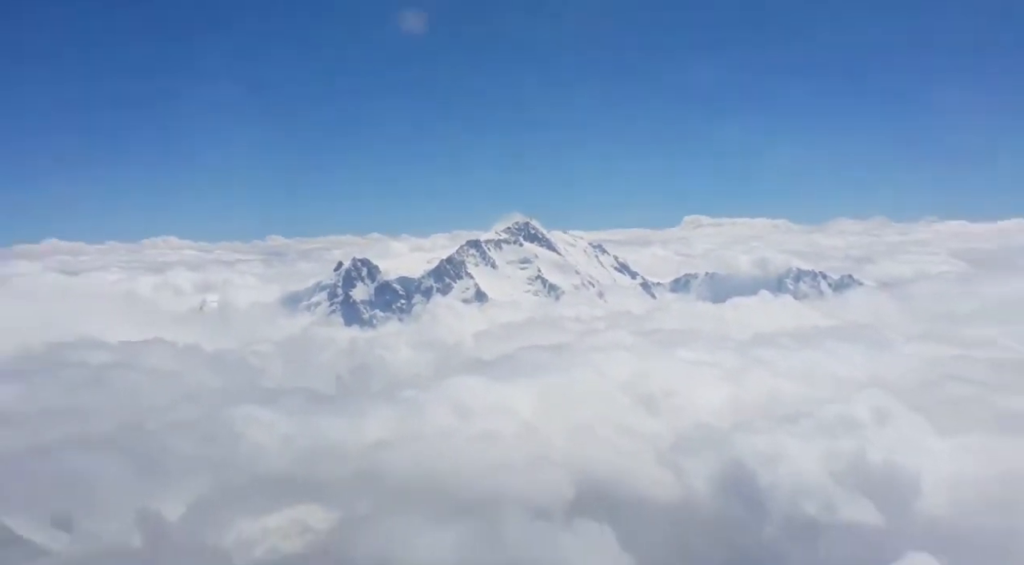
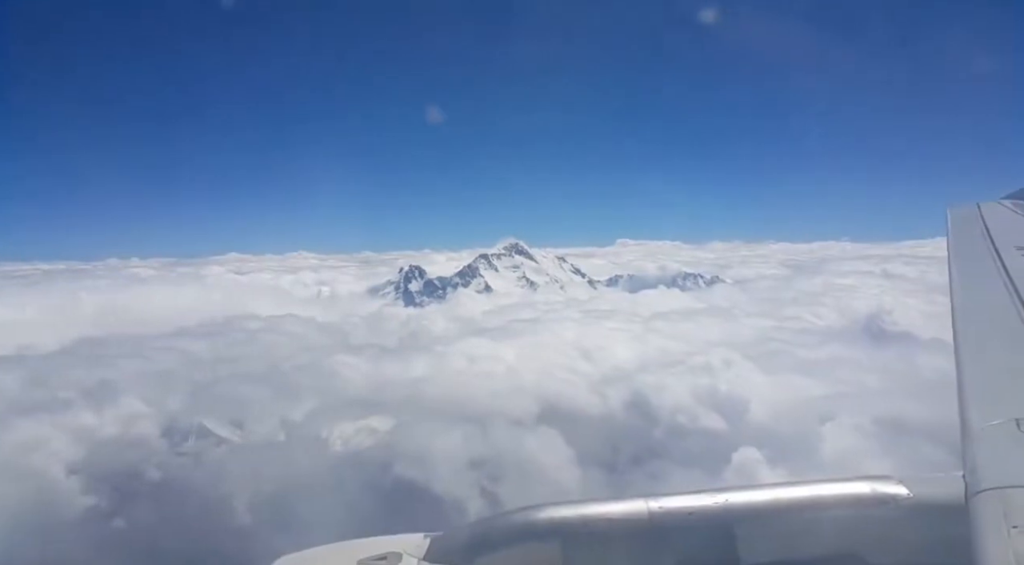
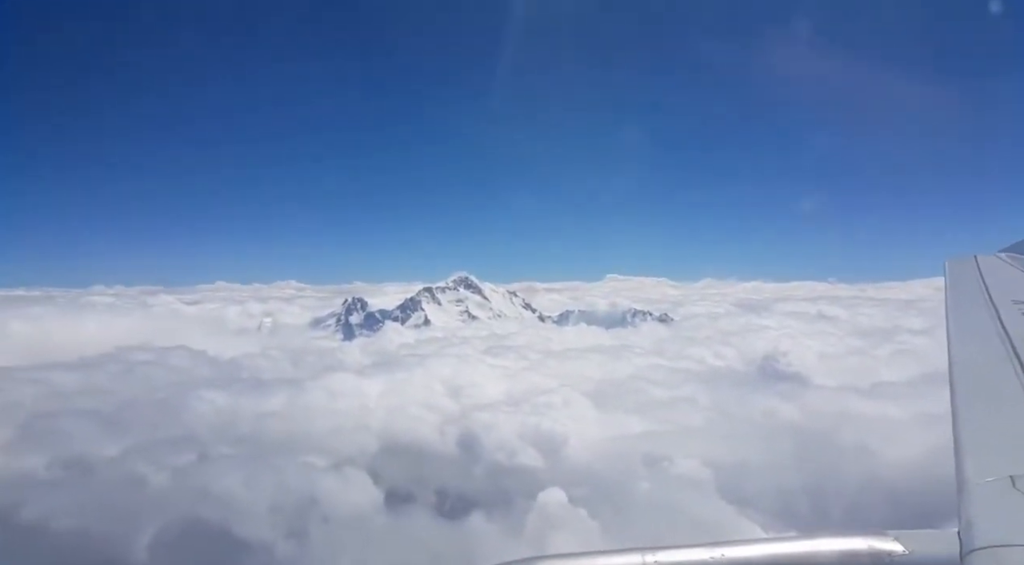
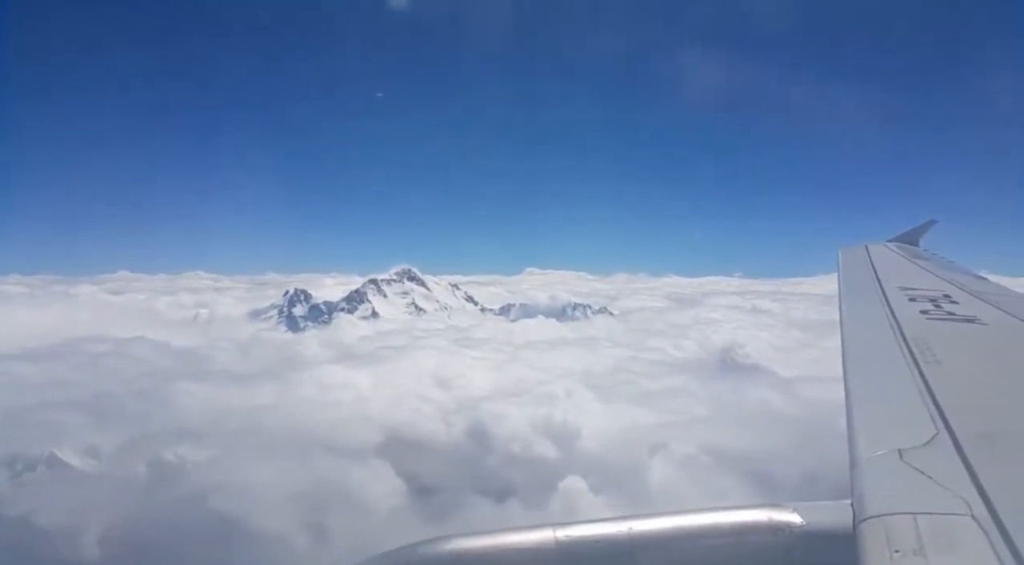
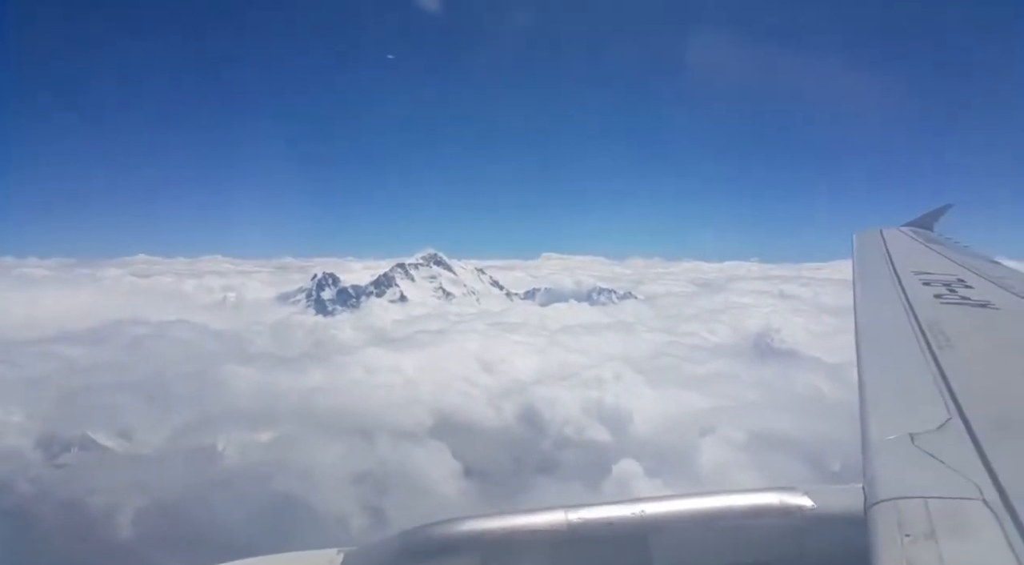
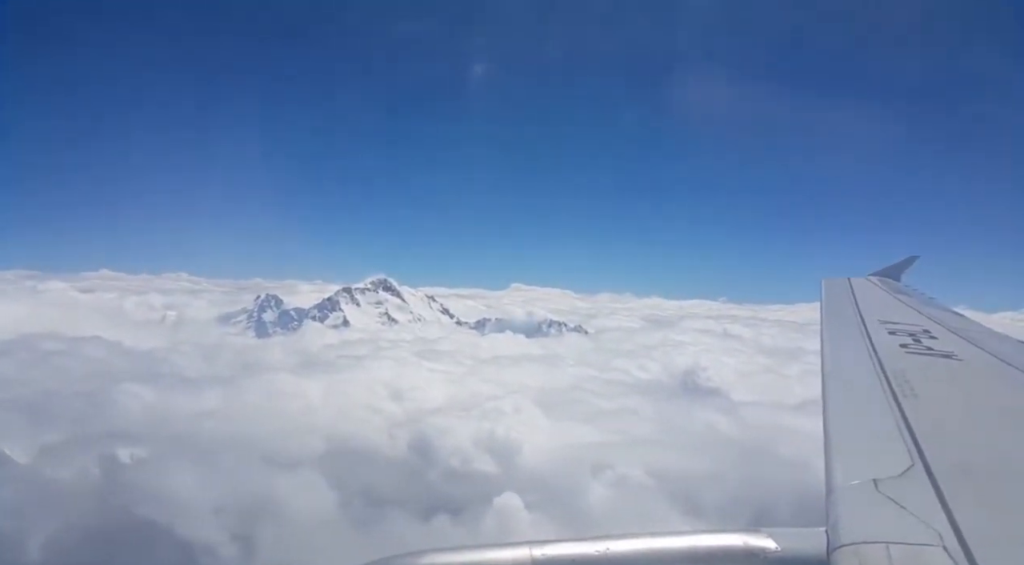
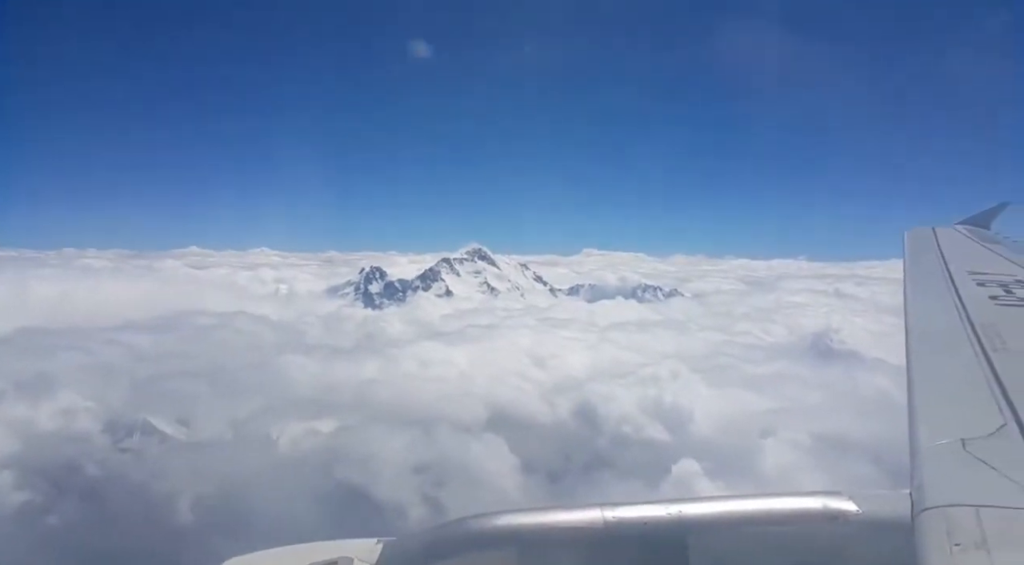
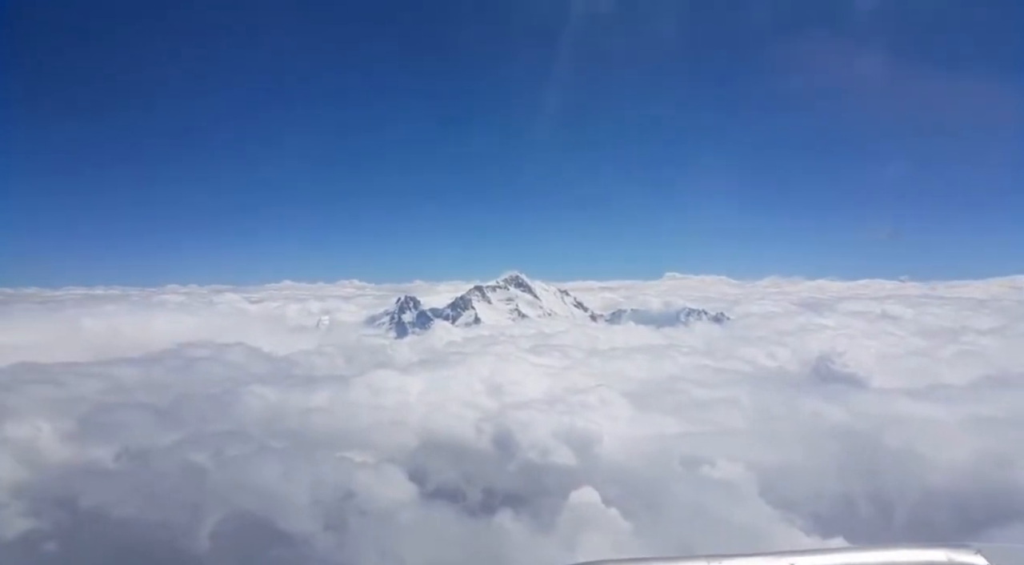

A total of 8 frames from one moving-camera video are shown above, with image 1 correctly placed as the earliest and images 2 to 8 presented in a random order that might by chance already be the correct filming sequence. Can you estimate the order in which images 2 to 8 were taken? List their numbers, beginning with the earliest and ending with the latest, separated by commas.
2, 7, 5, 4, 6, 3, 8
